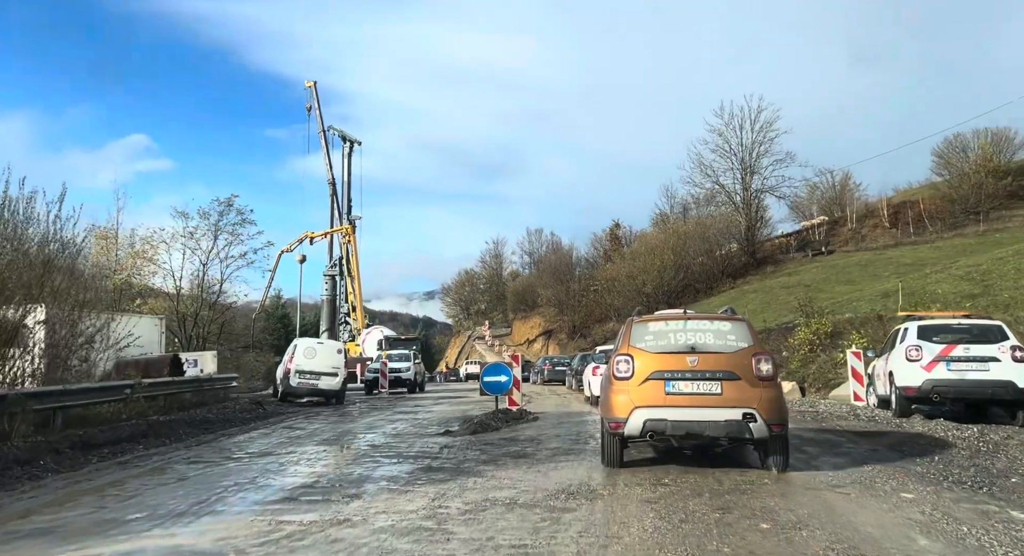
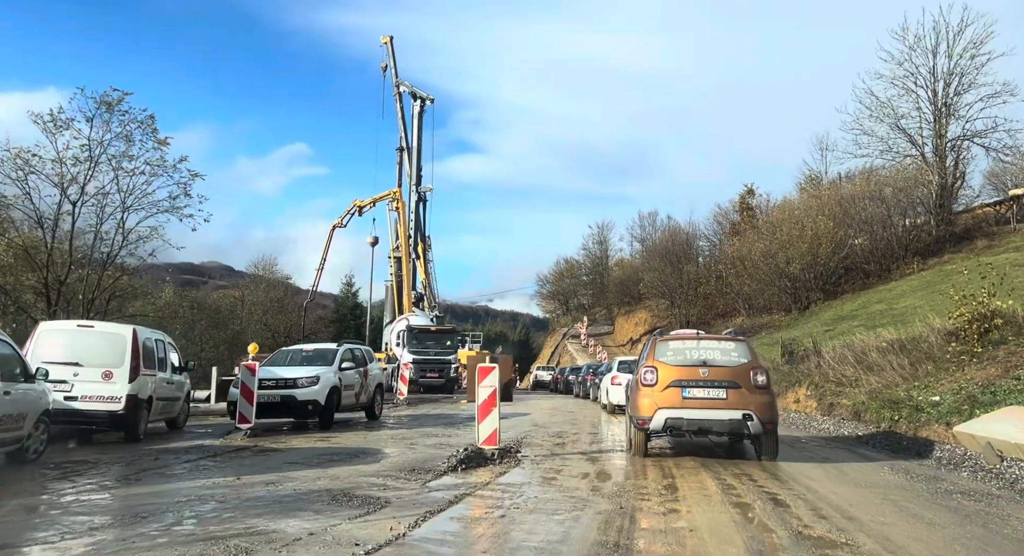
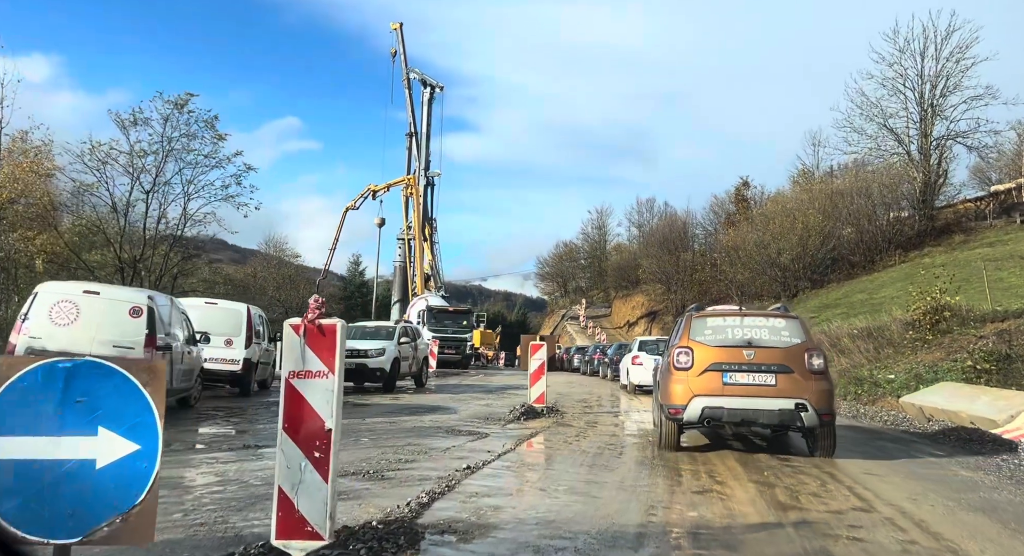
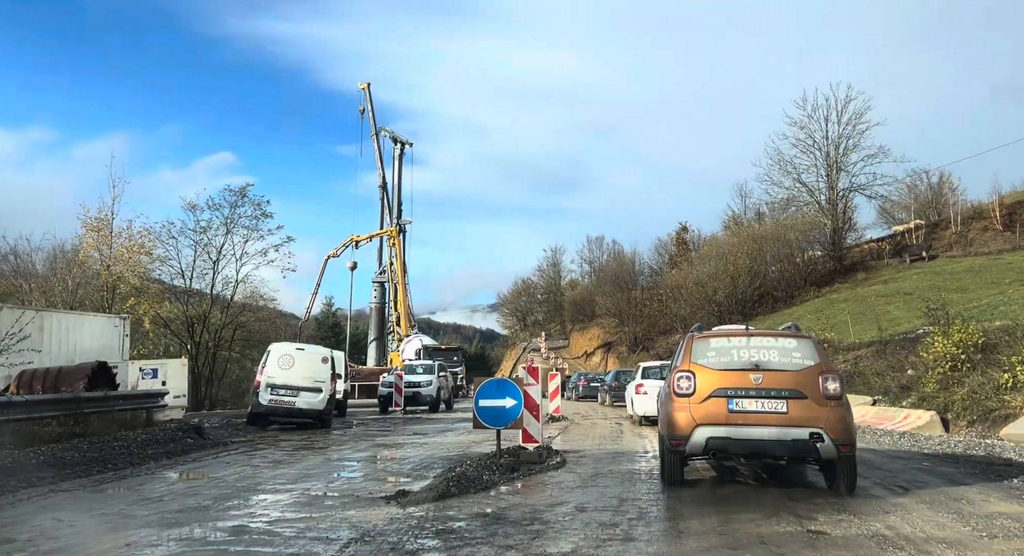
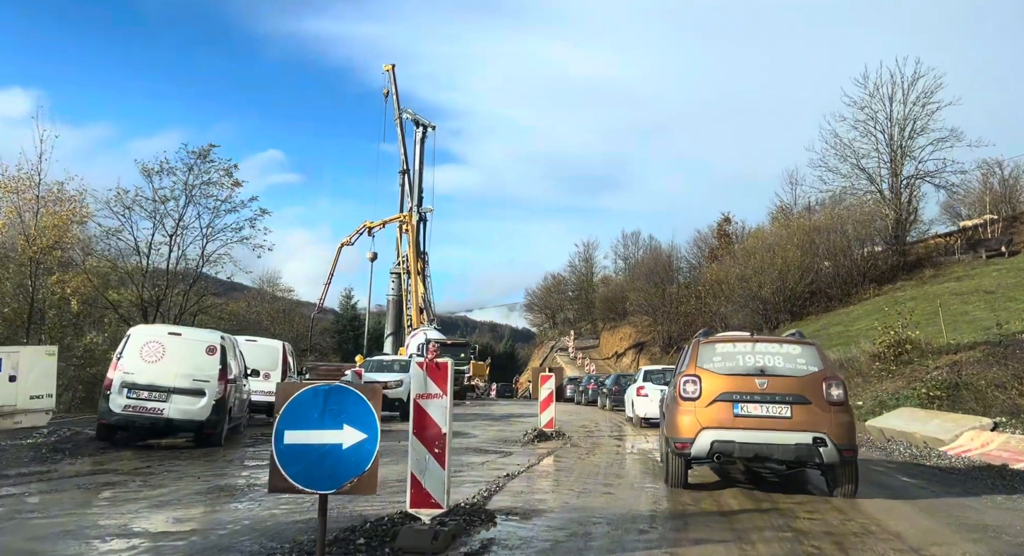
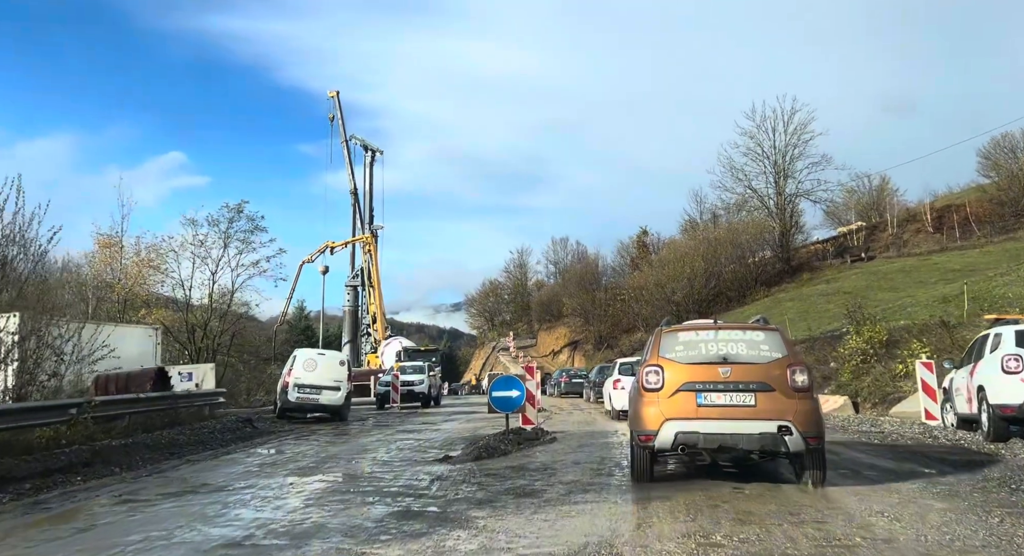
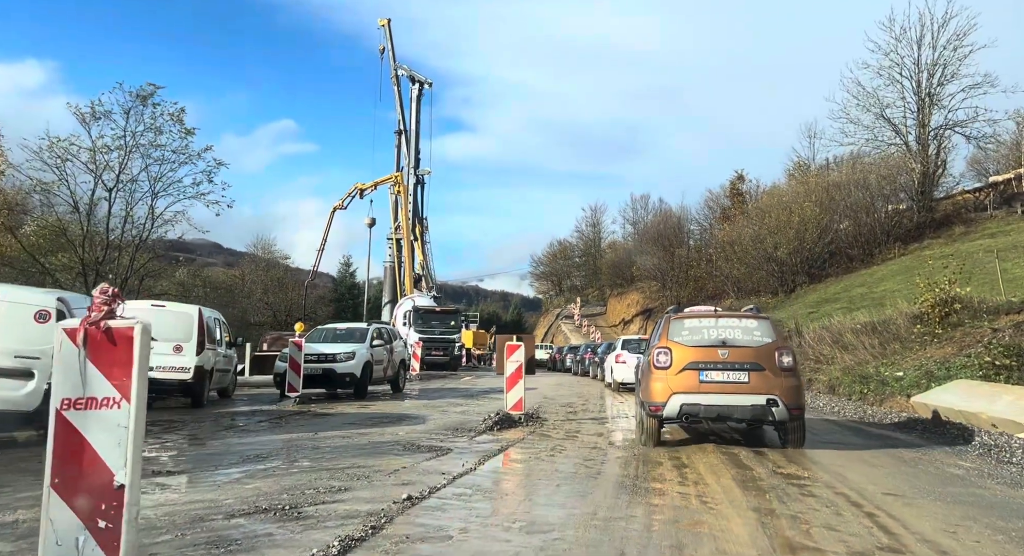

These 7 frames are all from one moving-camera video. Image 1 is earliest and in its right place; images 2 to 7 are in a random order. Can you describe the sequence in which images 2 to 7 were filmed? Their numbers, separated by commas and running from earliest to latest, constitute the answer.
6, 4, 5, 3, 7, 2
